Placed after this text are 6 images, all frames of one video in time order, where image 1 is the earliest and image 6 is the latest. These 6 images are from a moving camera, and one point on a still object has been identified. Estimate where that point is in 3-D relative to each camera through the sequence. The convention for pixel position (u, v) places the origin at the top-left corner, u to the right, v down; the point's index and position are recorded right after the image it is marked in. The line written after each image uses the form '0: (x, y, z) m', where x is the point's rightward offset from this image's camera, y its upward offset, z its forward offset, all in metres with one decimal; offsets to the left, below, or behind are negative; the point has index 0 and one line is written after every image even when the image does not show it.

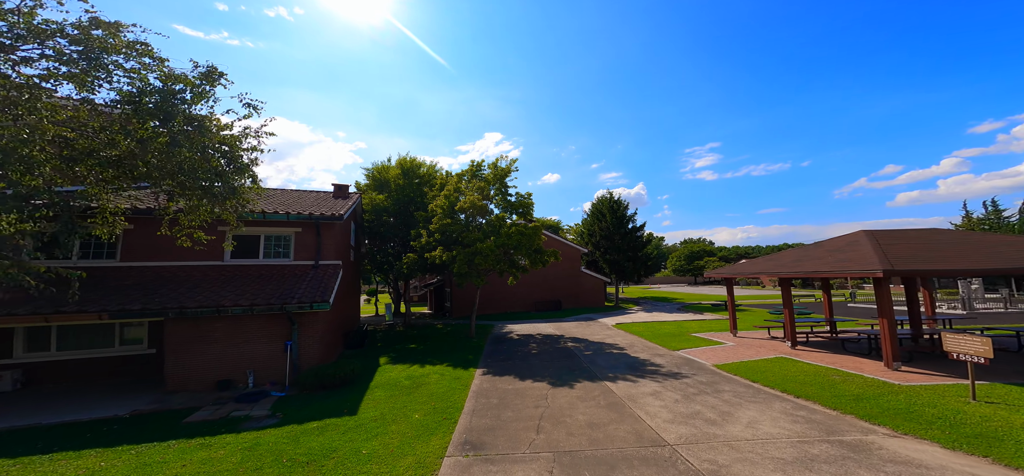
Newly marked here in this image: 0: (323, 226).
0: (-6.6, +0.3, +12.4) m
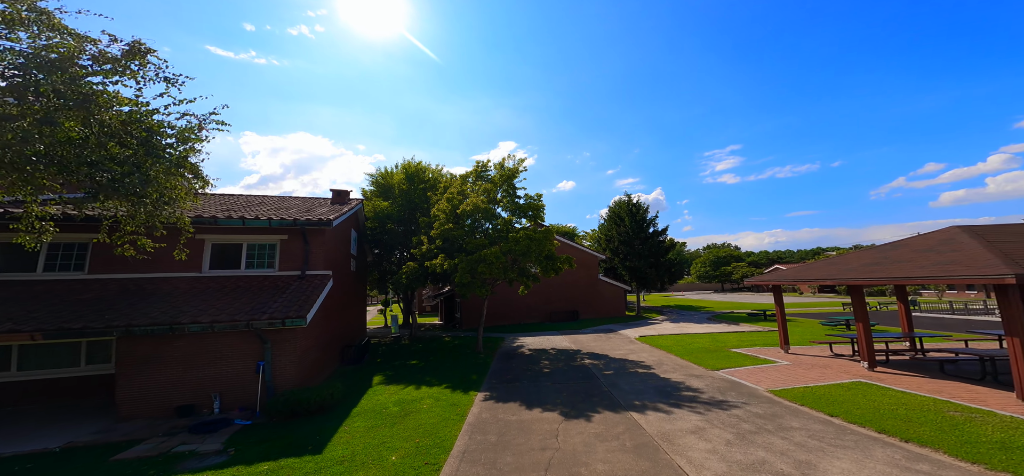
0: (-6.4, +0.1, +11.2) m
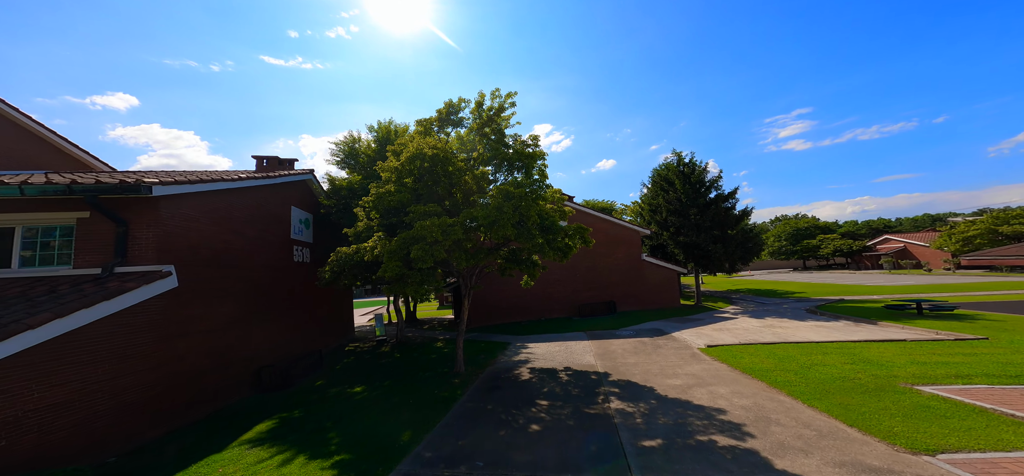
0: (-7.3, +0.7, +6.7) m
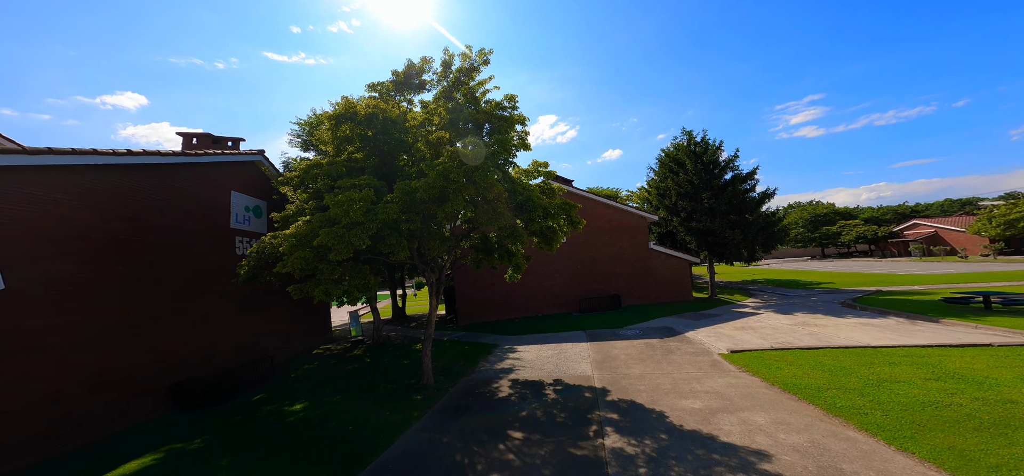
0: (-8.0, +1.0, +4.9) m
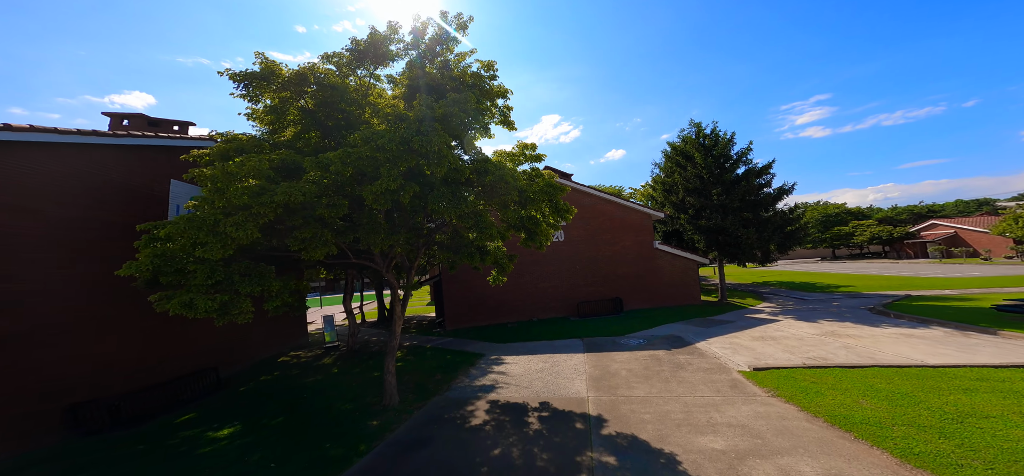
0: (-8.5, +1.2, +3.6) m
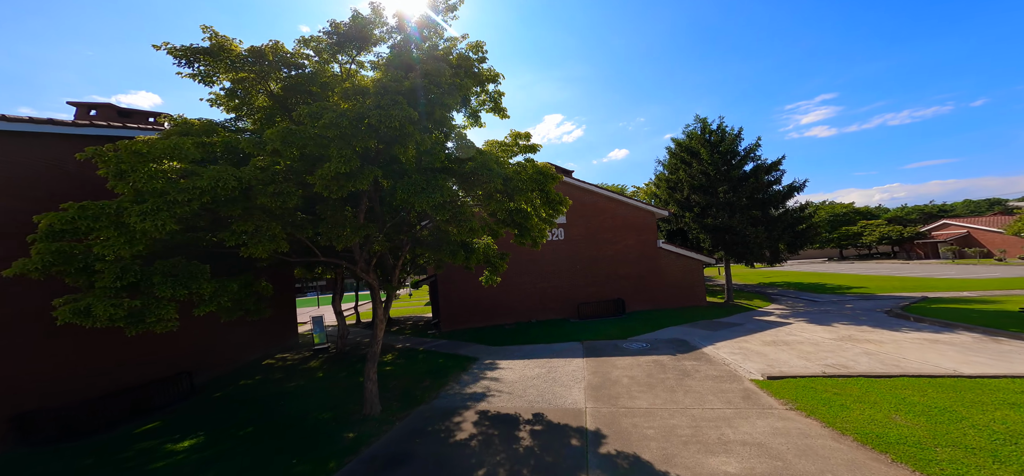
0: (-8.6, +1.3, +3.1) m
